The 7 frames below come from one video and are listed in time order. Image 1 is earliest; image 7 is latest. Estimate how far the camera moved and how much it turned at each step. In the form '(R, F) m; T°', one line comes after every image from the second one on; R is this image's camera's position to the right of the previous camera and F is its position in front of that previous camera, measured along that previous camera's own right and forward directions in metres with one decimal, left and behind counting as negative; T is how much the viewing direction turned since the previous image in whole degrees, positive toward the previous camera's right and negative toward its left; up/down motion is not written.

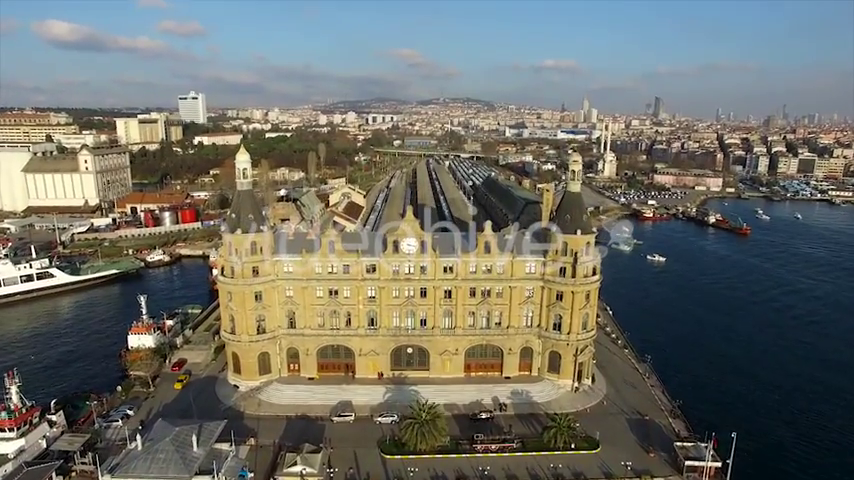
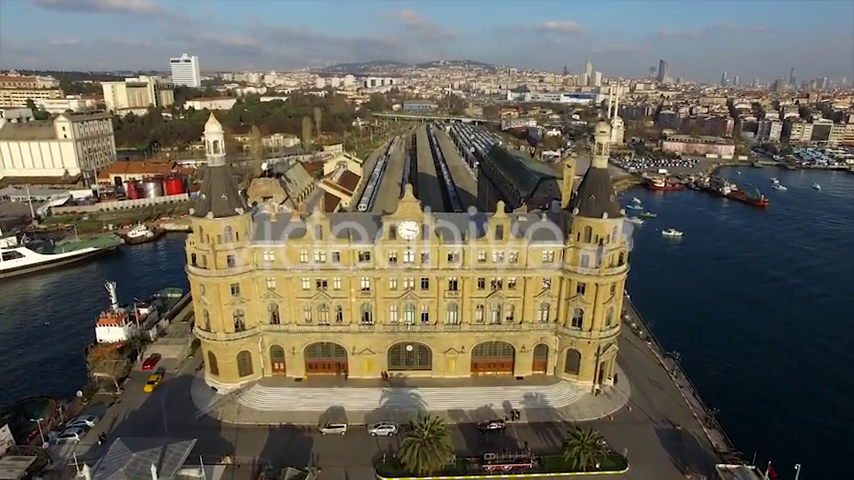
(-0.3, +9.6) m; 0°
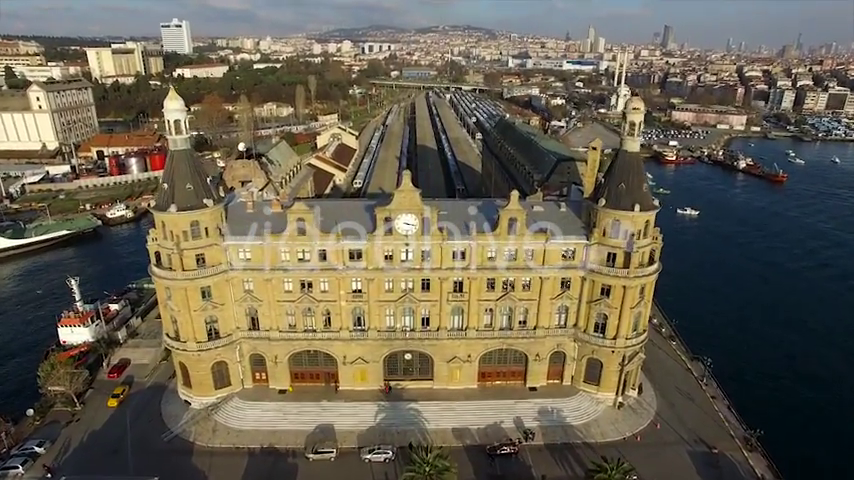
(-0.2, +8.8) m; 0°
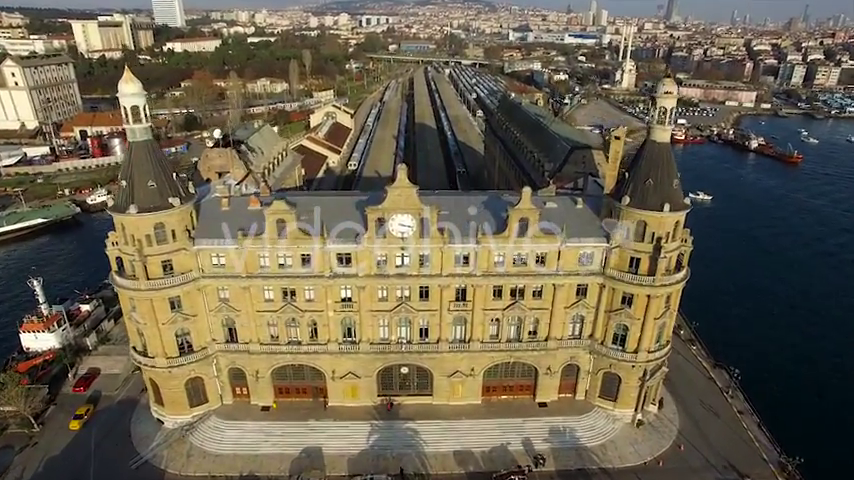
(0.0, +6.6) m; 0°
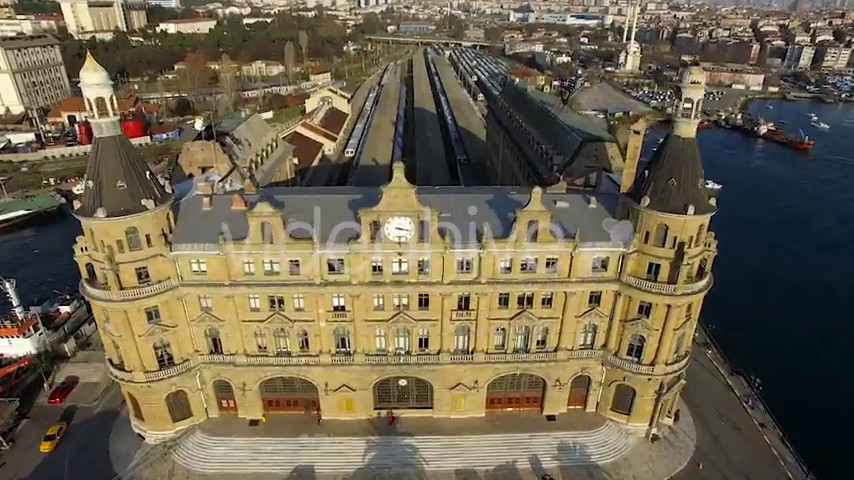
(0.0, +4.1) m; 0°
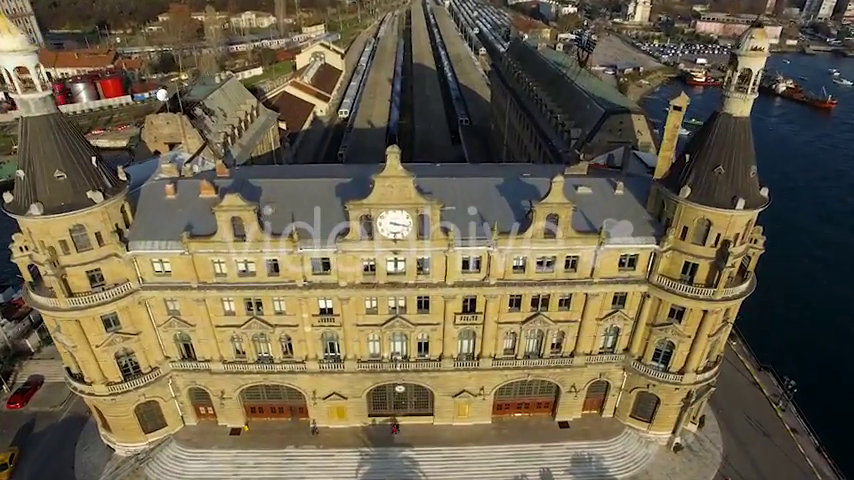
(-0.1, +6.3) m; 0°
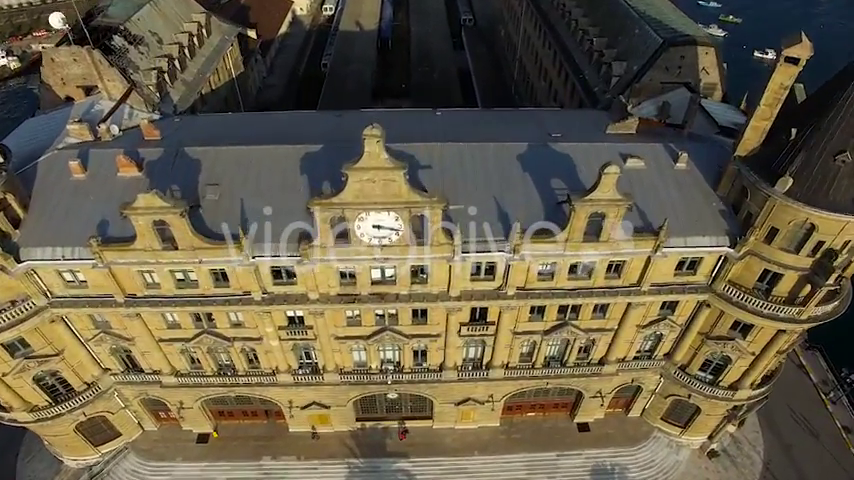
(0.0, +10.1) m; 0°
